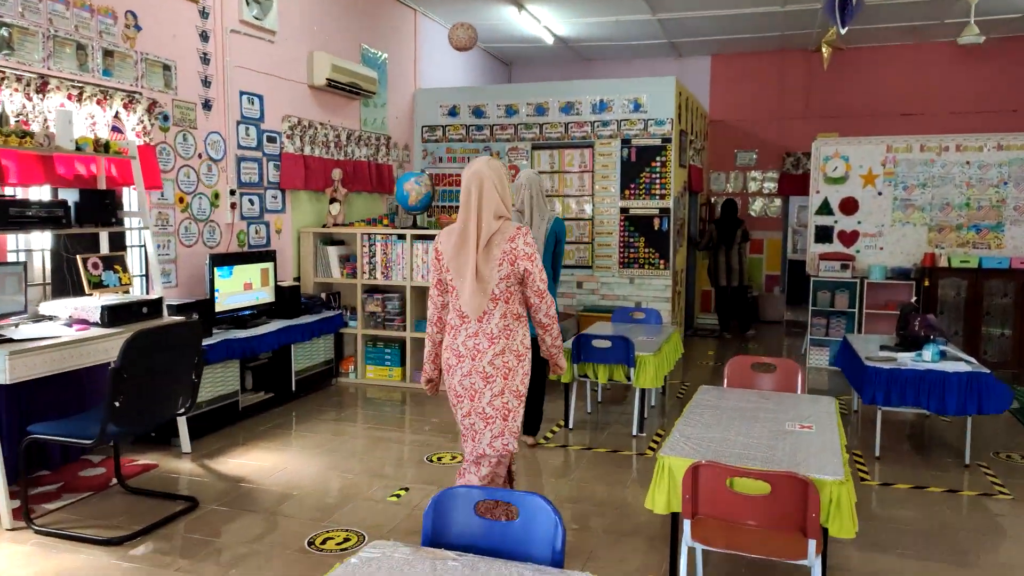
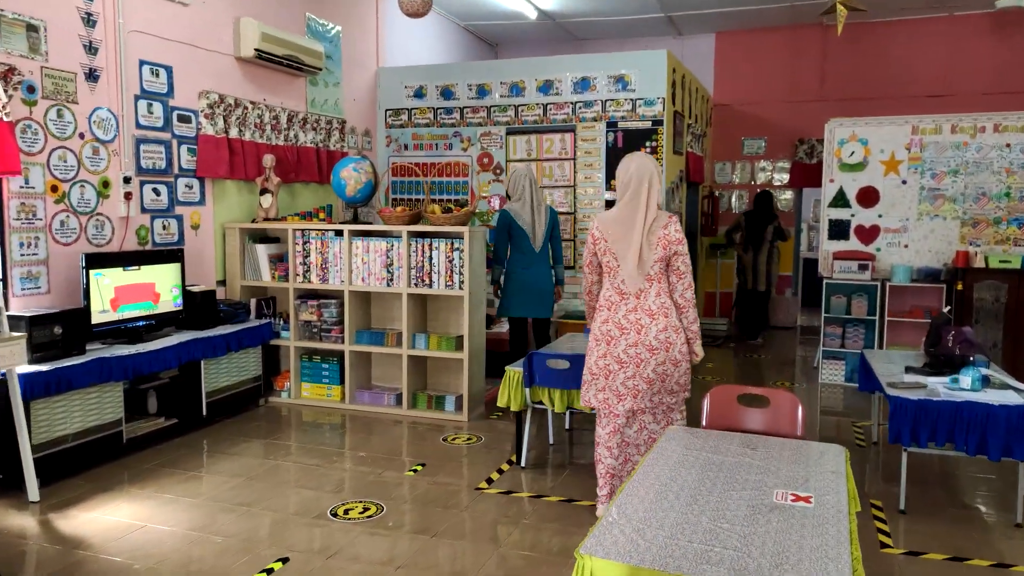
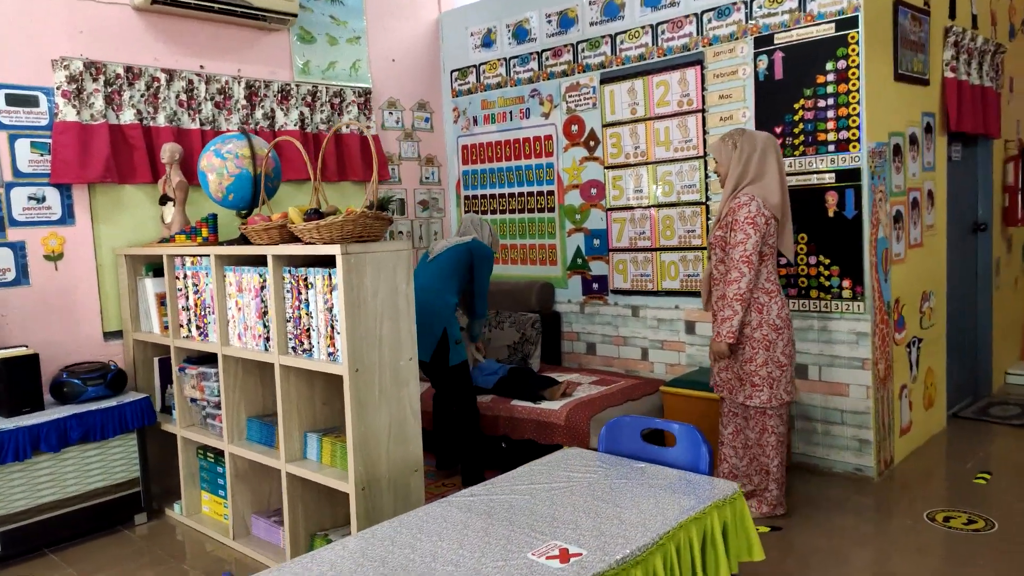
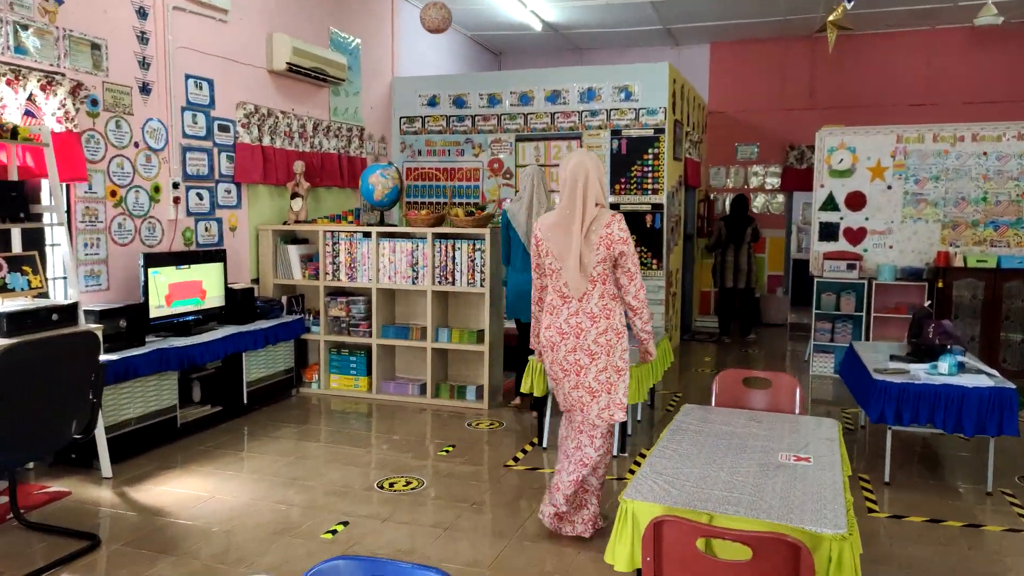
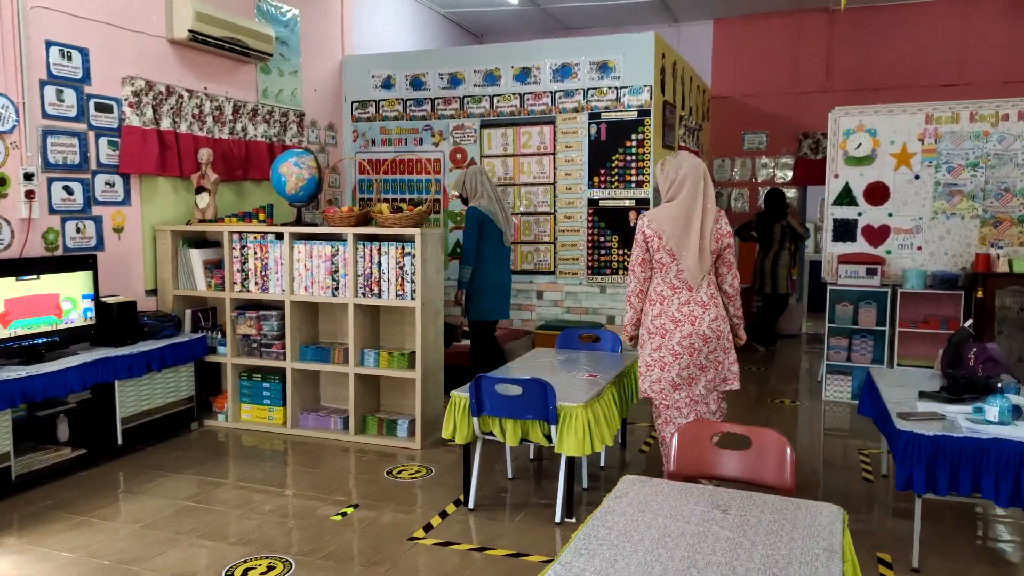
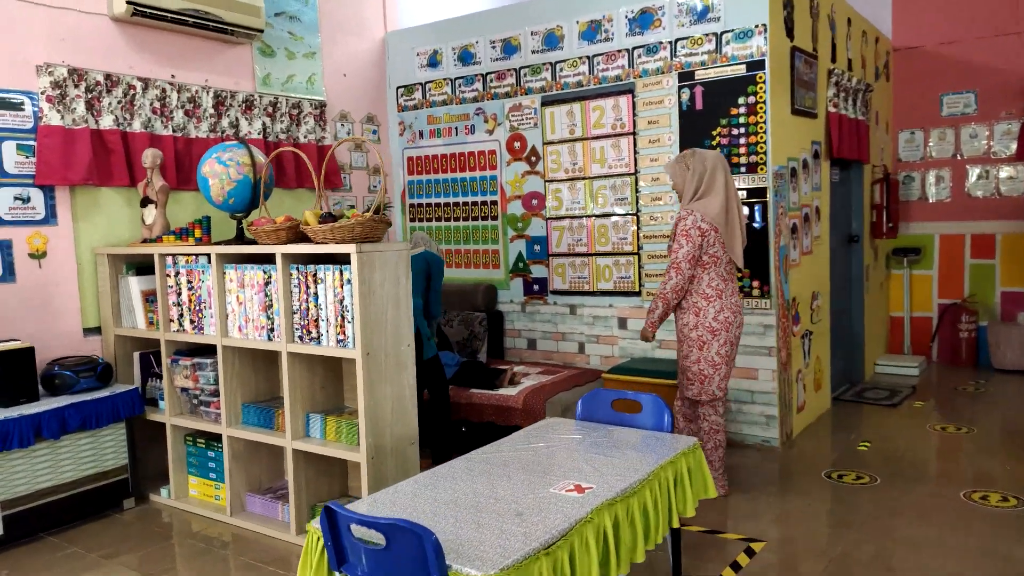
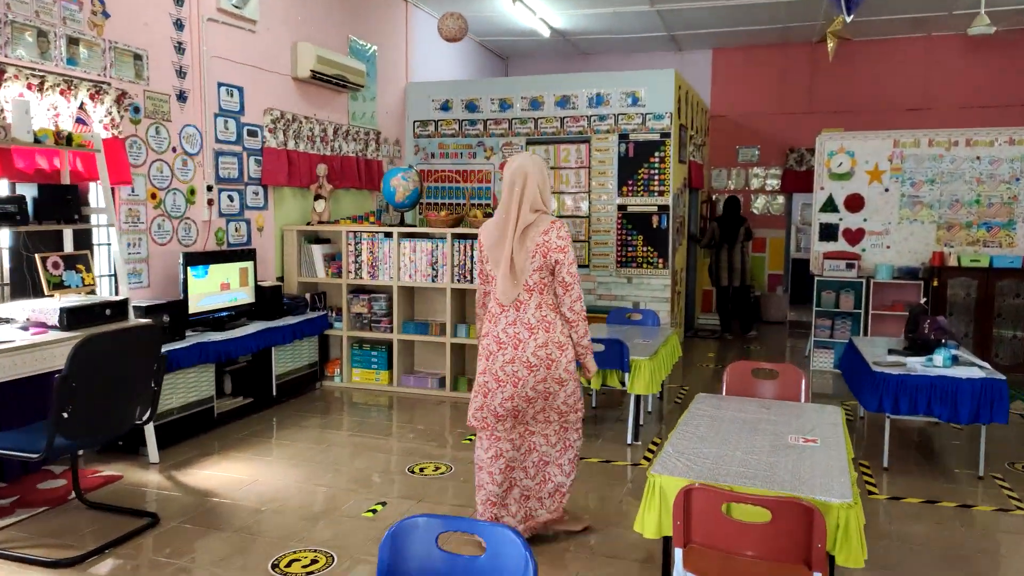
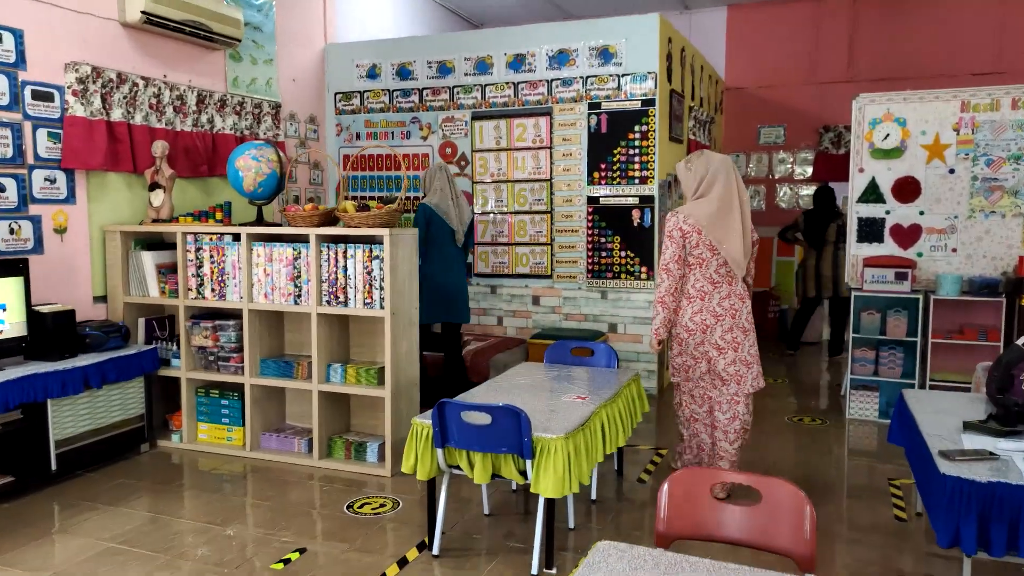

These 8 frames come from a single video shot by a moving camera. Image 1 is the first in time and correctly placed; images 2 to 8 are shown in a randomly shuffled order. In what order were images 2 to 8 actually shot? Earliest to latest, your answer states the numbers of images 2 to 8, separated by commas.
7, 4, 2, 5, 8, 6, 3
